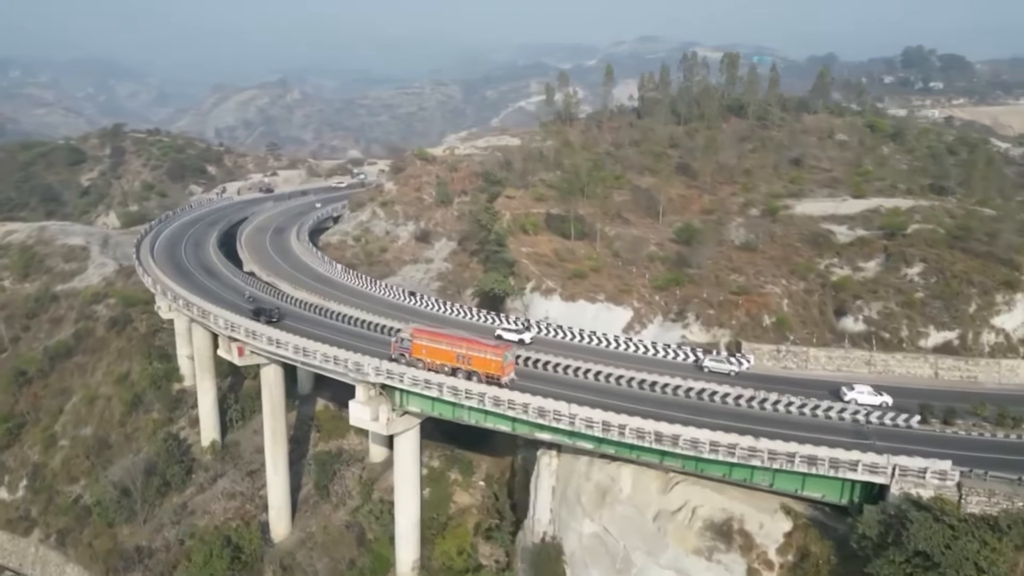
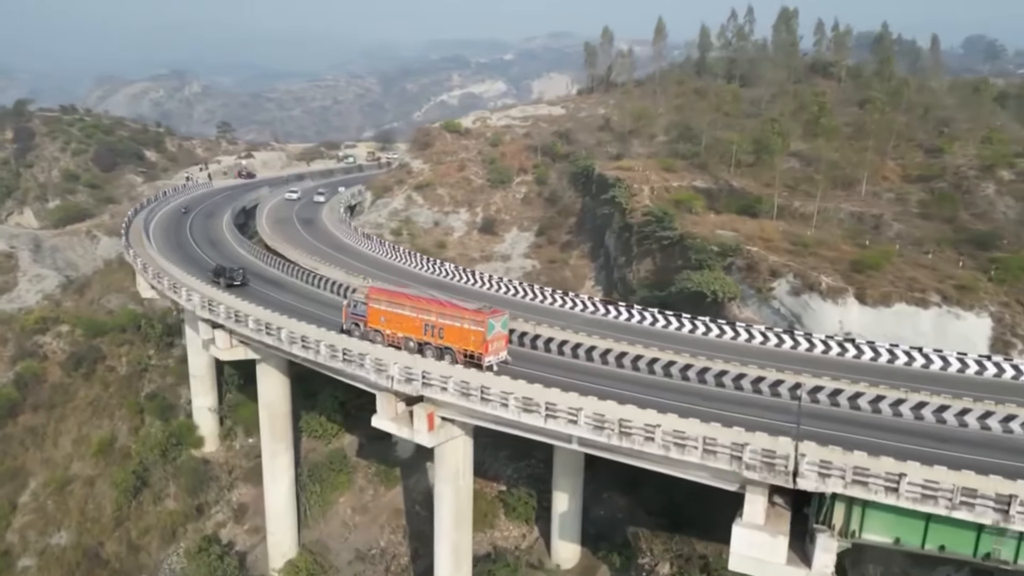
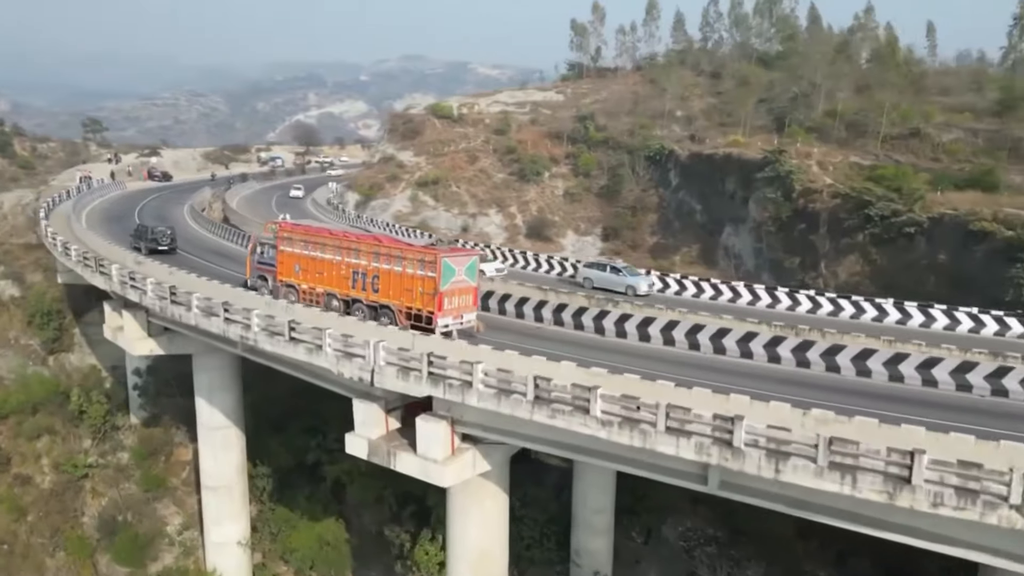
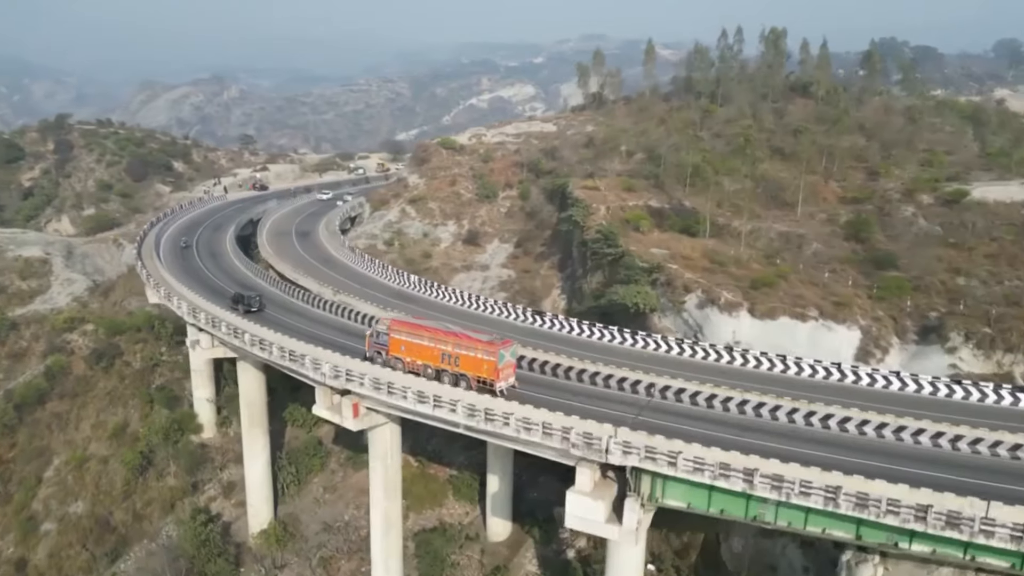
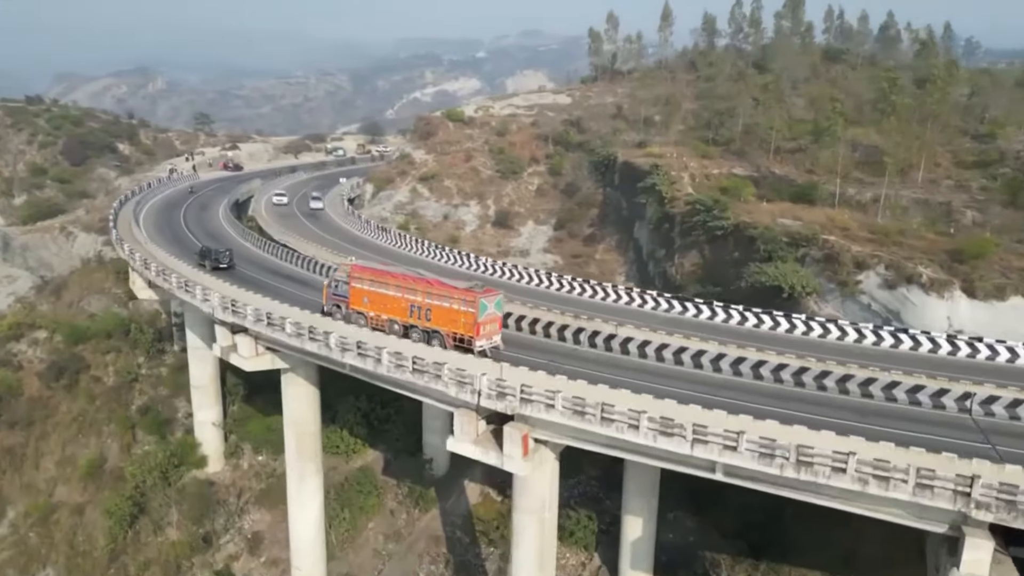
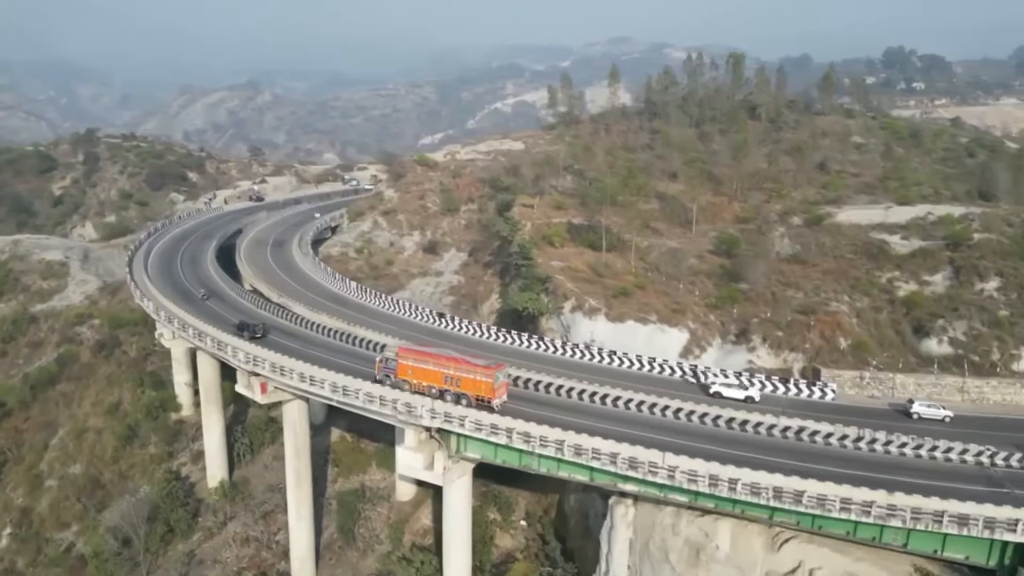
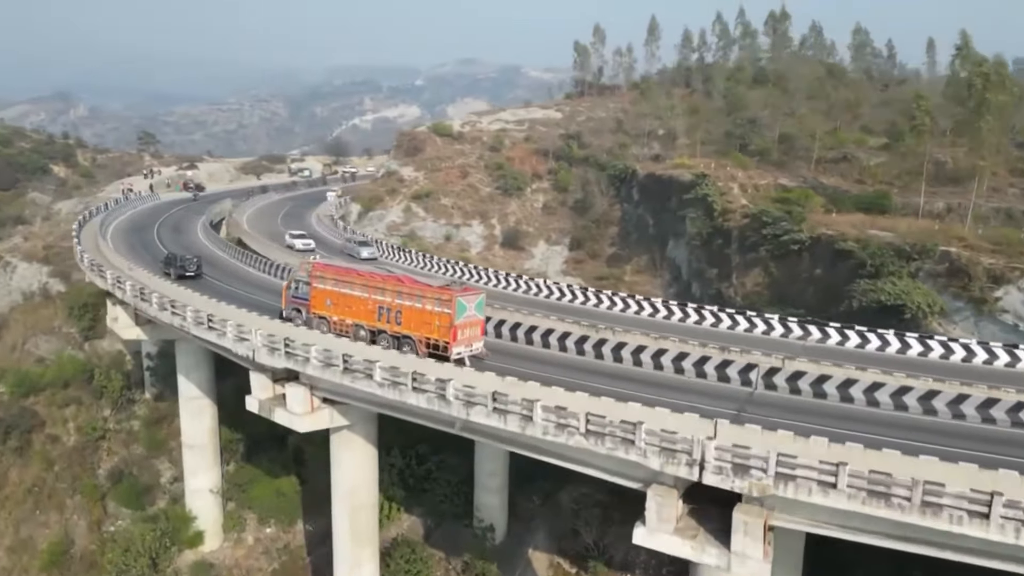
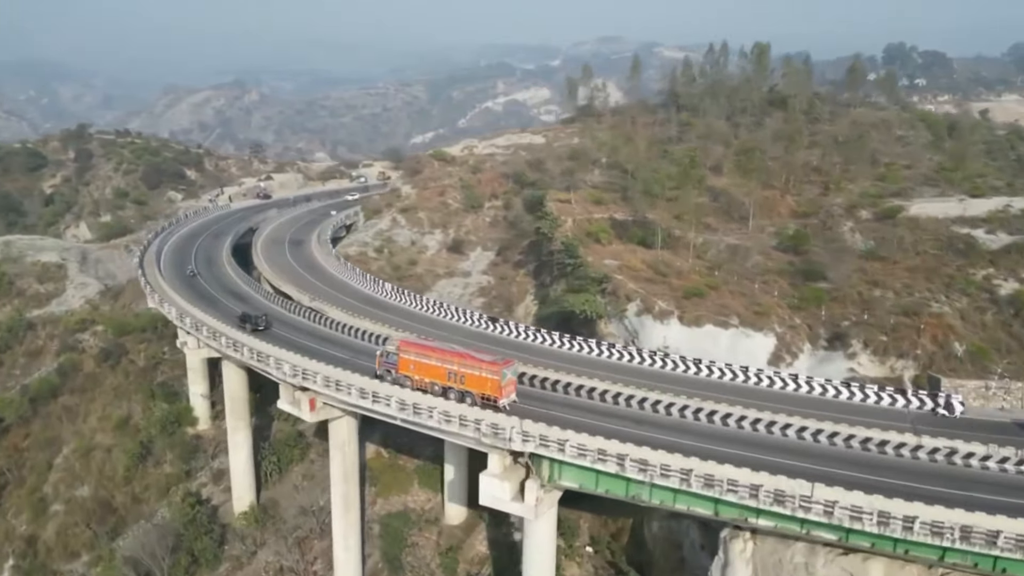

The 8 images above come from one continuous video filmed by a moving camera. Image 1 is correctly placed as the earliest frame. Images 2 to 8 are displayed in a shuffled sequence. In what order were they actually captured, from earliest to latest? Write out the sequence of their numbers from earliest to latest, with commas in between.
6, 8, 4, 2, 5, 7, 3
